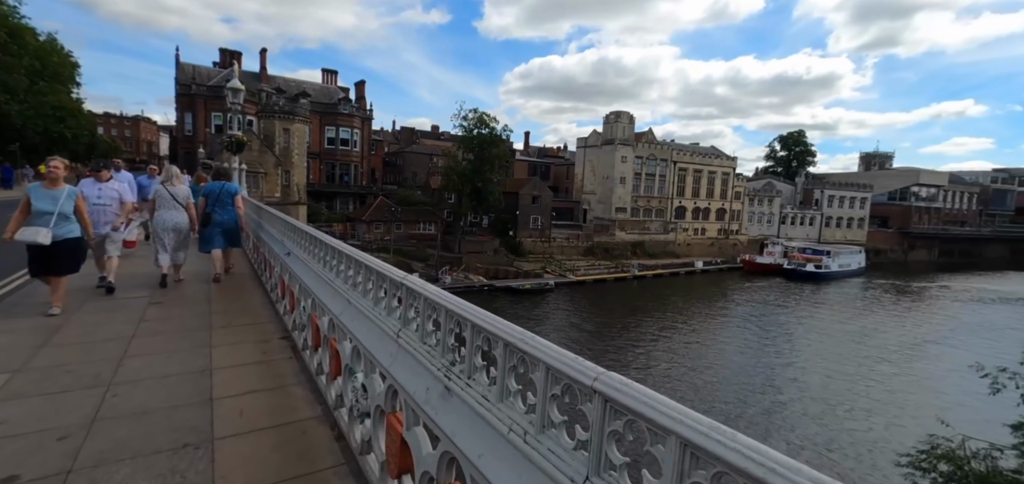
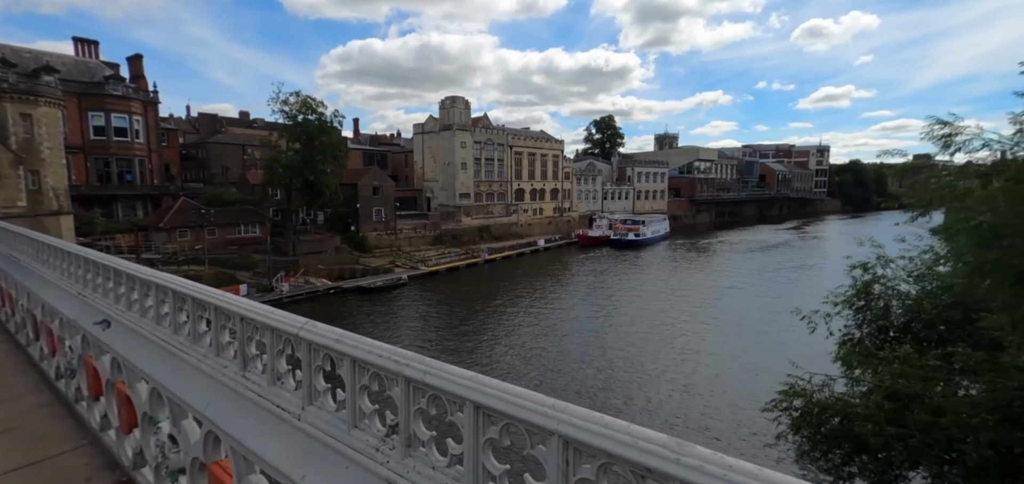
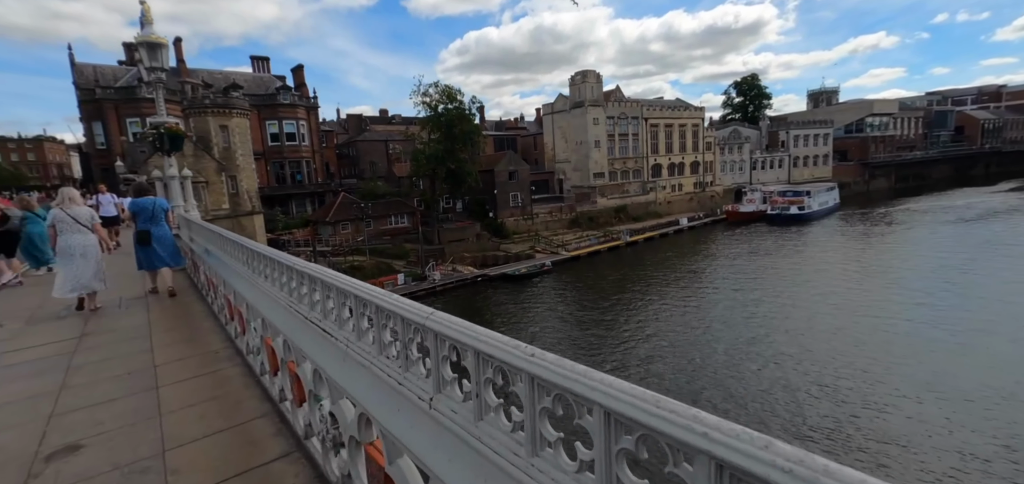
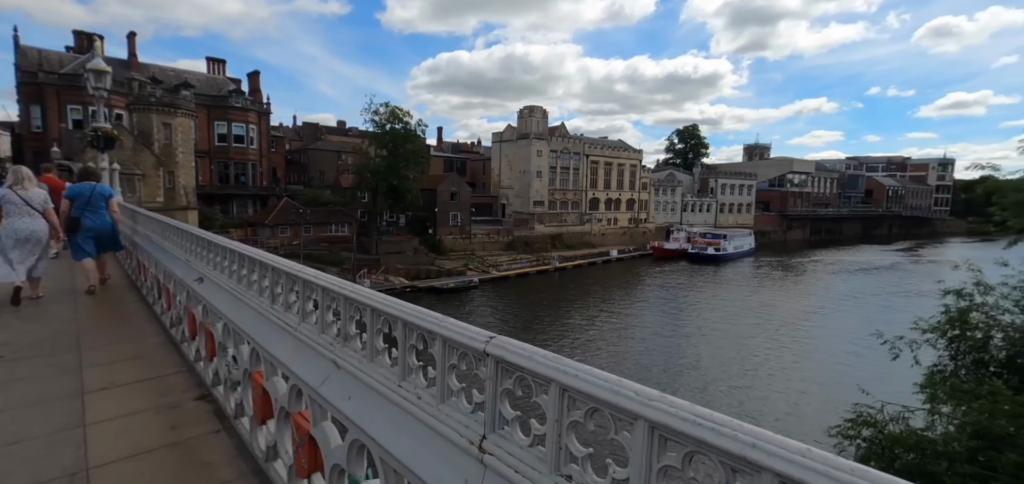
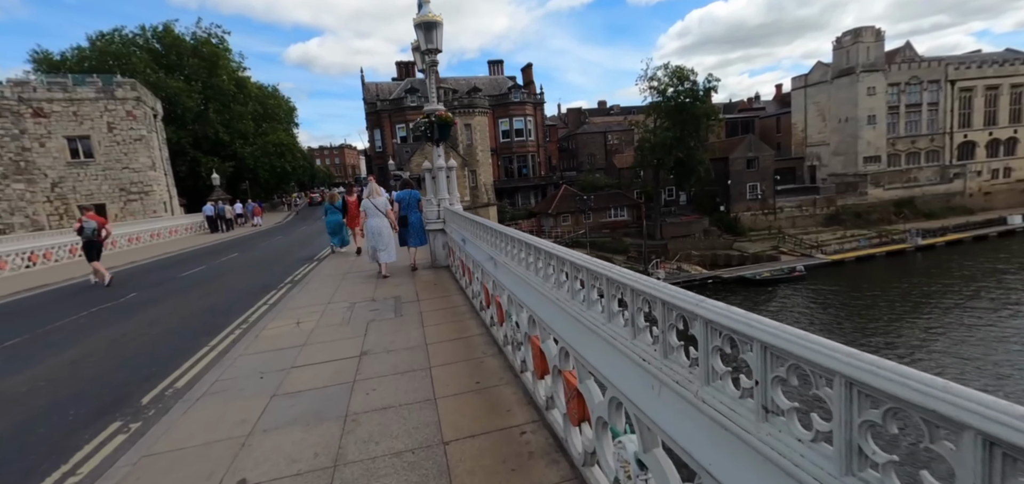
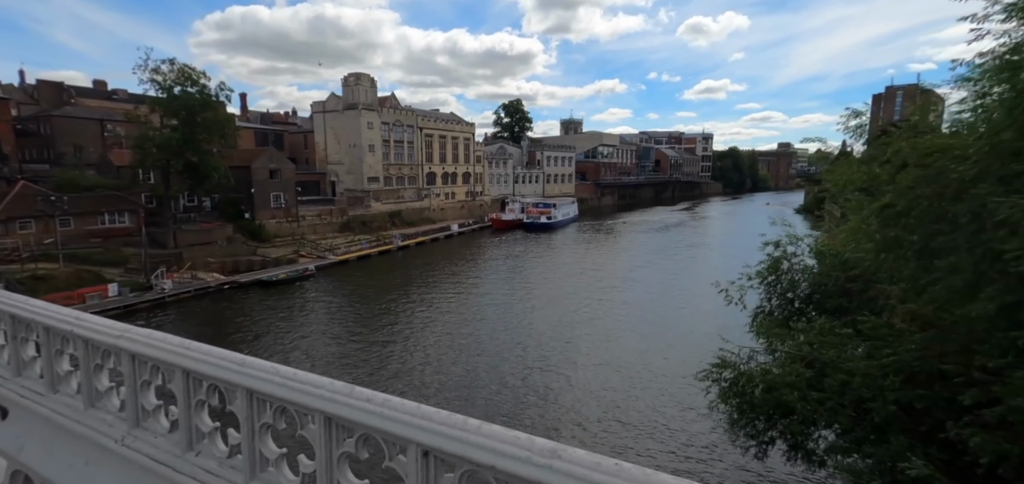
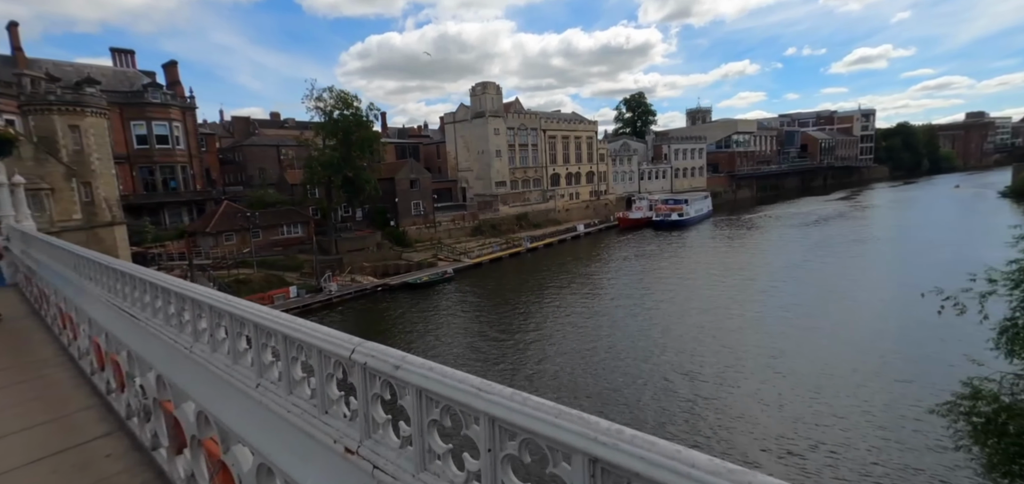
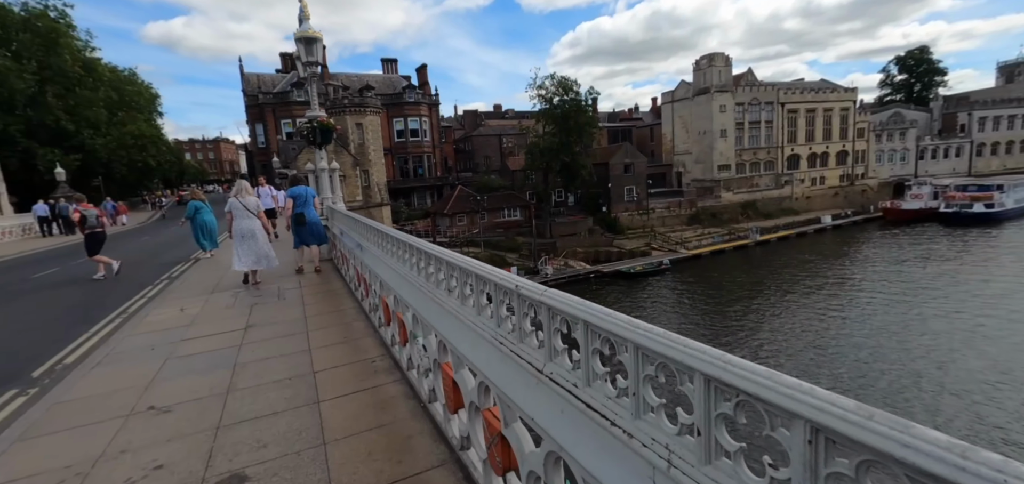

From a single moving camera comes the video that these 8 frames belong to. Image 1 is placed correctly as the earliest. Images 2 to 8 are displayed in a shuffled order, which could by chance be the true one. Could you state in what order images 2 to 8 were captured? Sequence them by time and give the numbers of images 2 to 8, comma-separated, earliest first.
4, 2, 6, 7, 3, 8, 5
